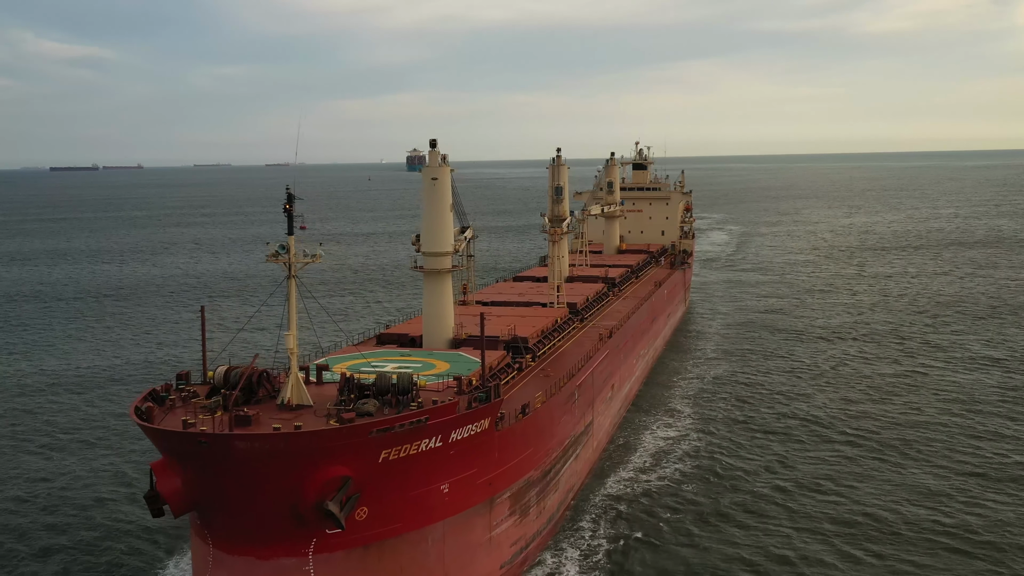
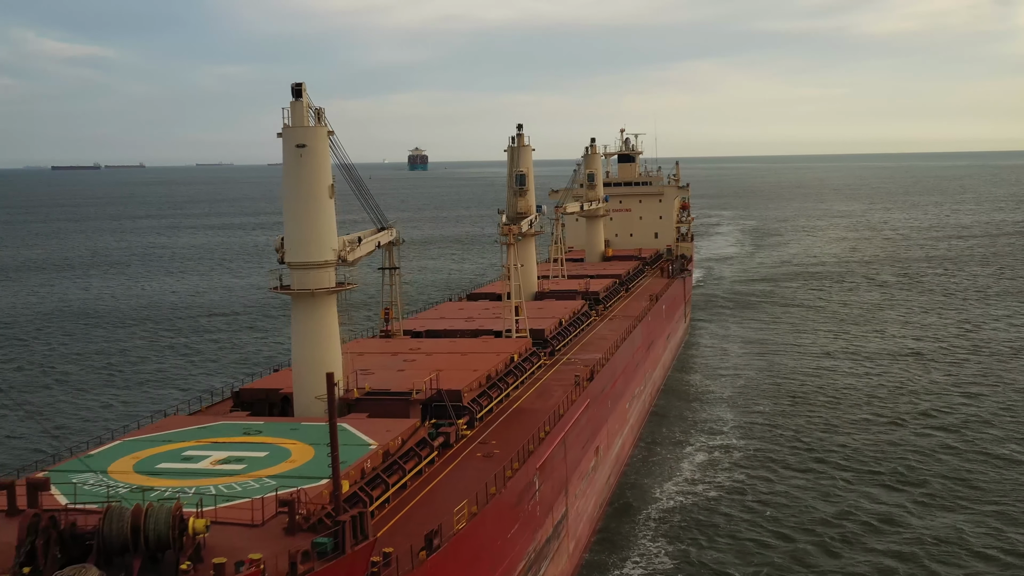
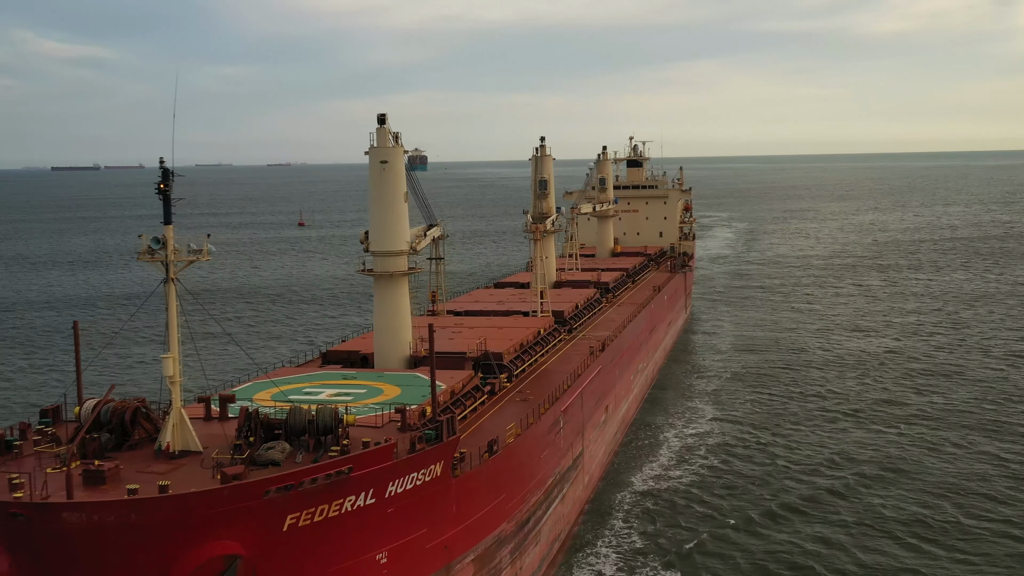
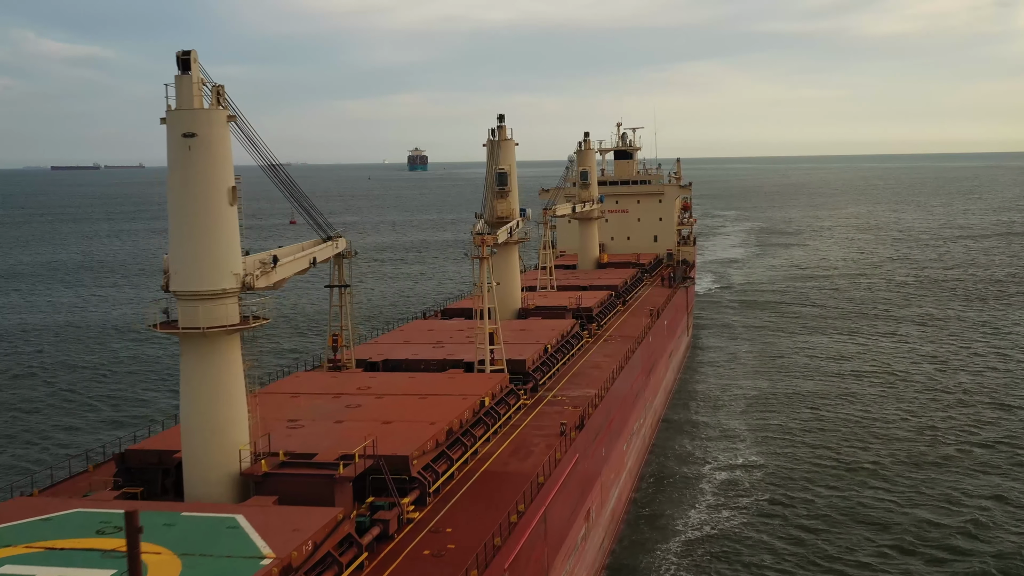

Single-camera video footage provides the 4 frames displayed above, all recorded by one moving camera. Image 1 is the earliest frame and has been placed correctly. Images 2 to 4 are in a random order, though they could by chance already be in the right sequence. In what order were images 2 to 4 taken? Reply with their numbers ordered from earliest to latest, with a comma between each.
3, 2, 4
